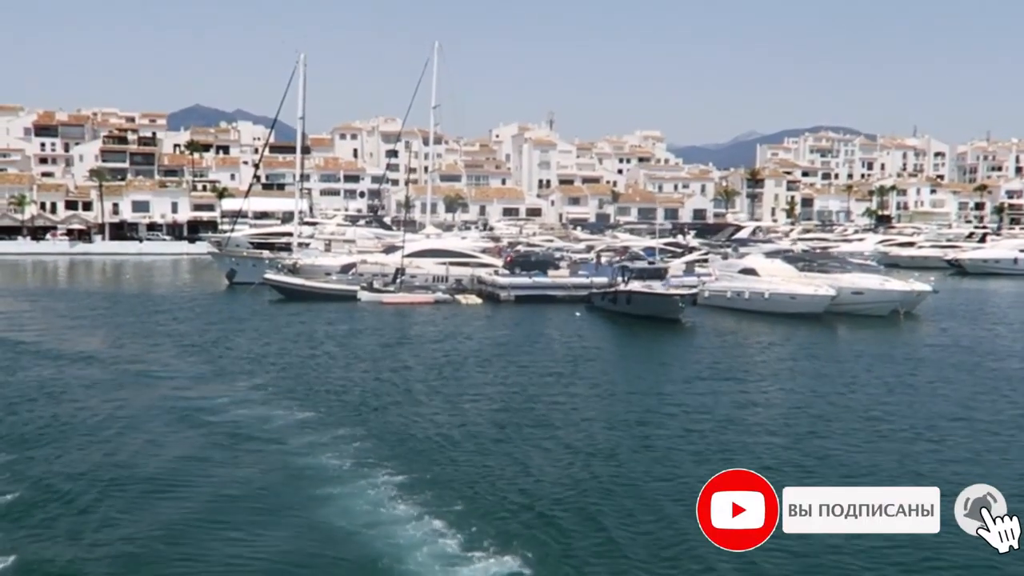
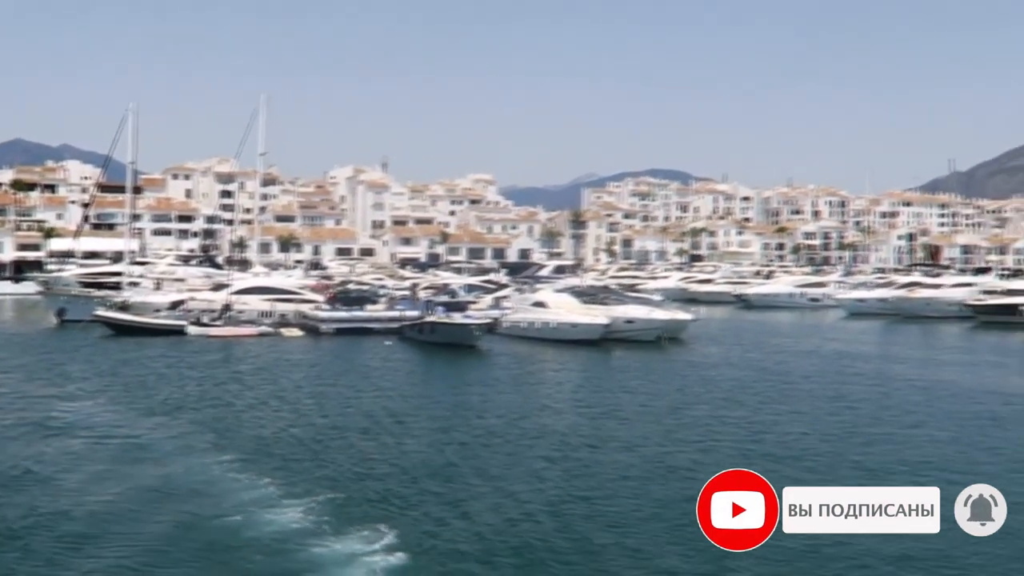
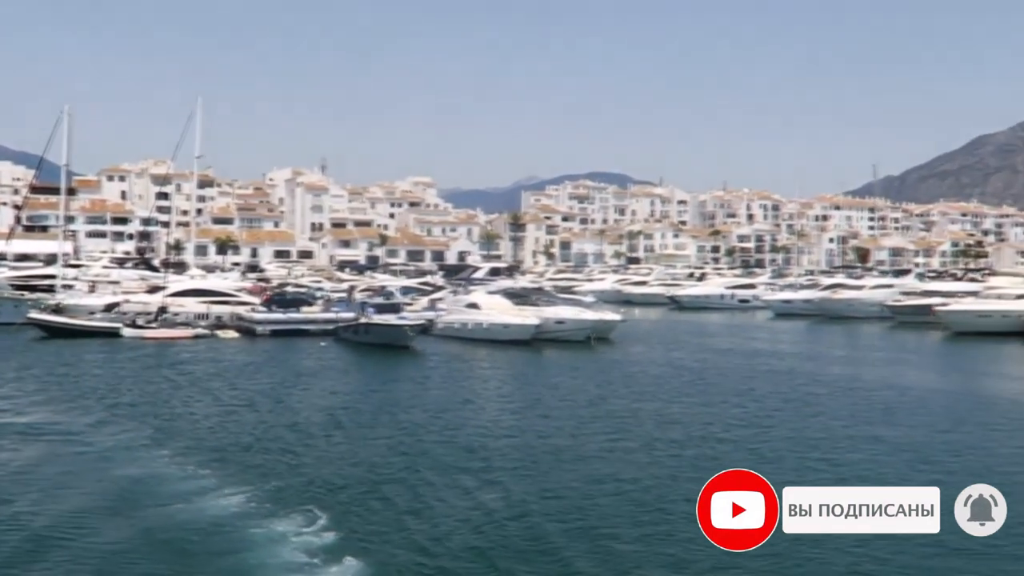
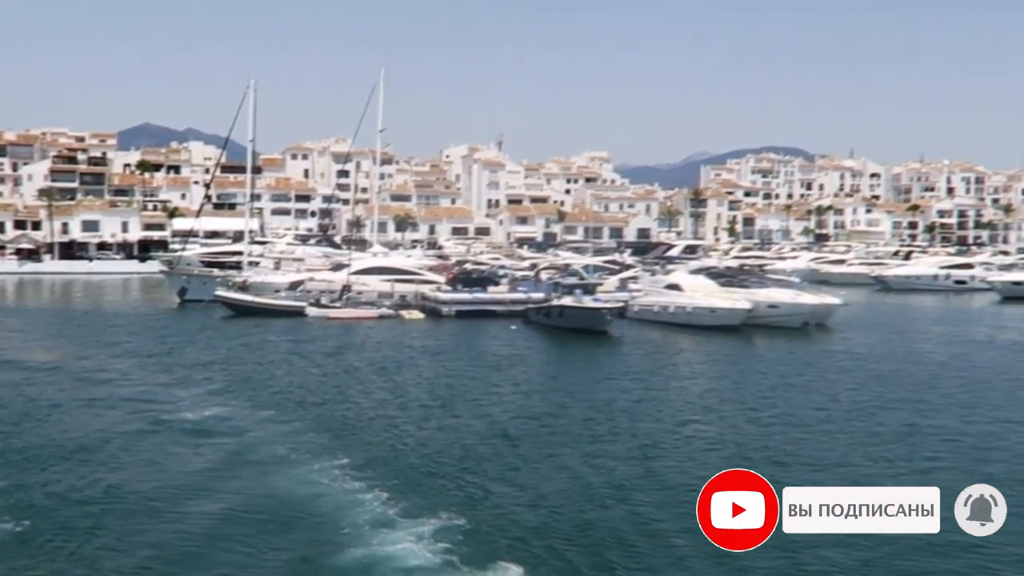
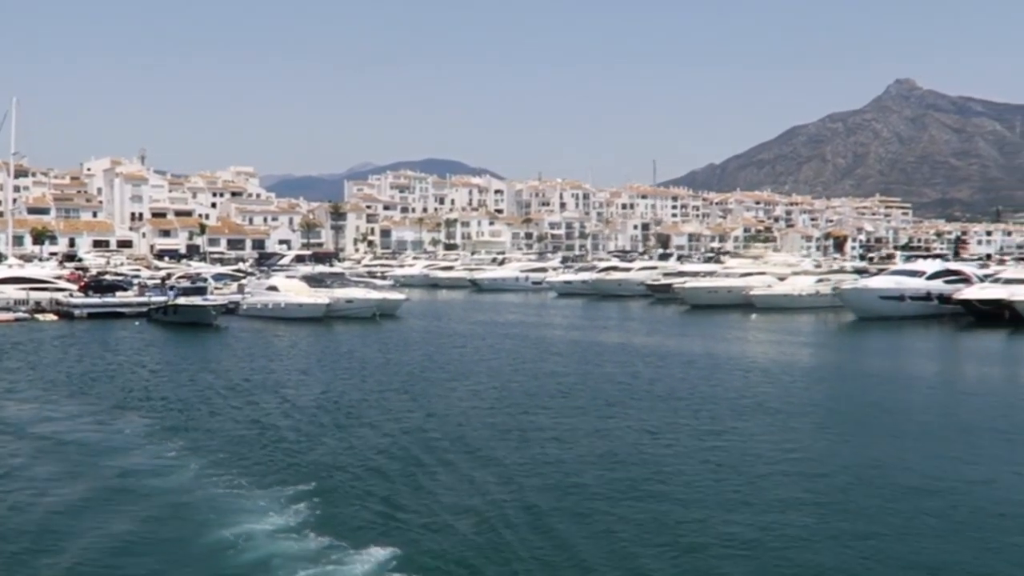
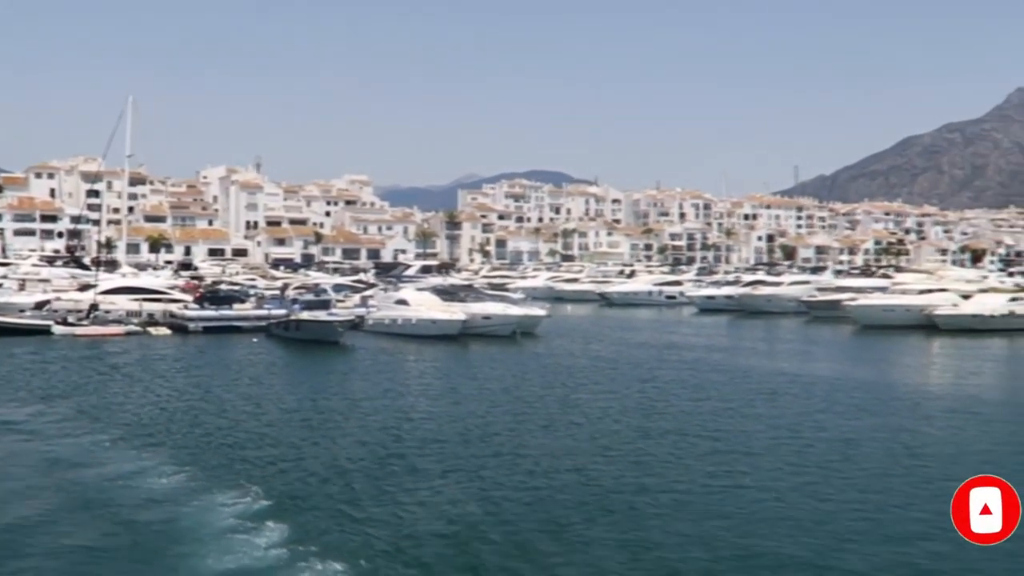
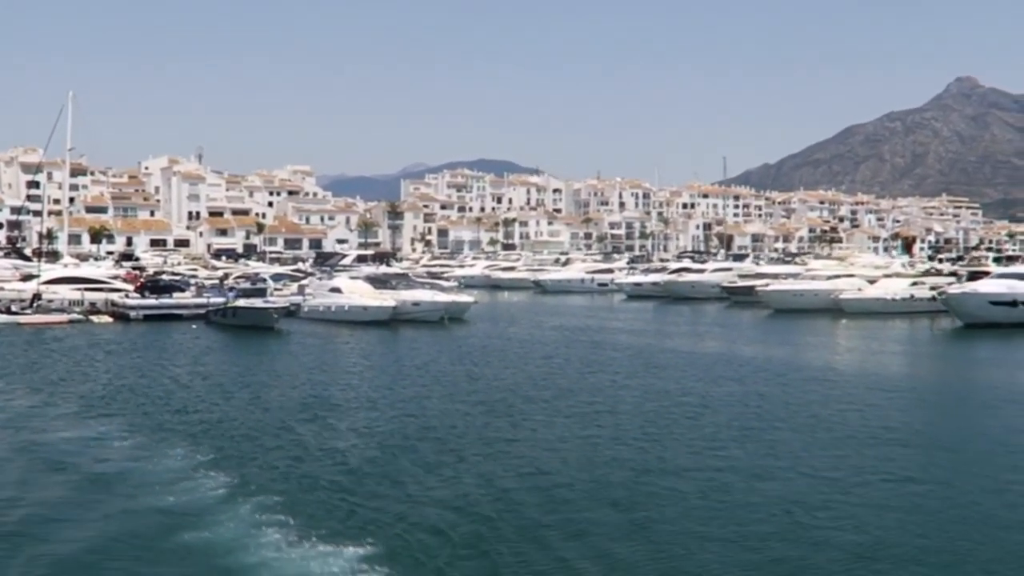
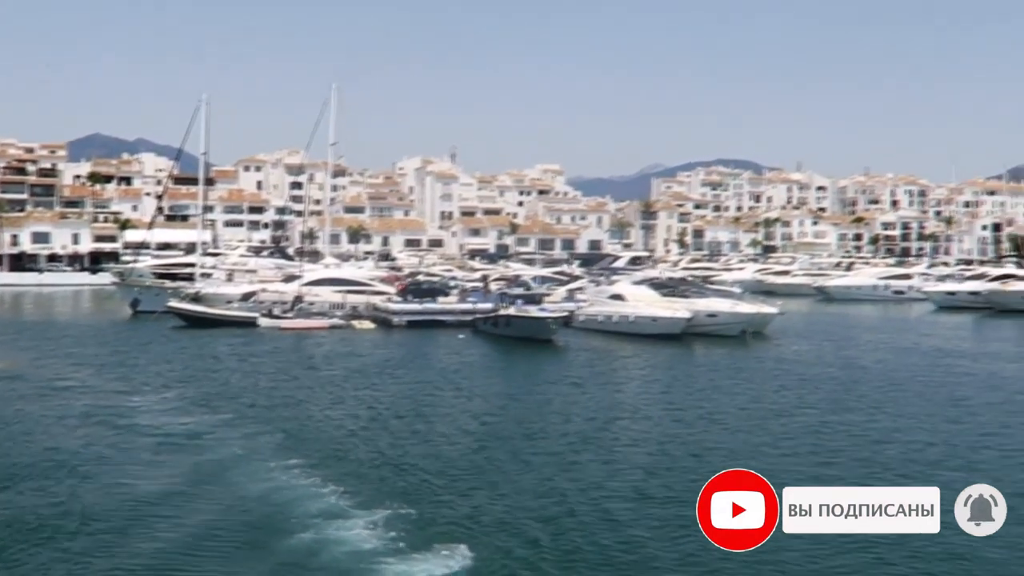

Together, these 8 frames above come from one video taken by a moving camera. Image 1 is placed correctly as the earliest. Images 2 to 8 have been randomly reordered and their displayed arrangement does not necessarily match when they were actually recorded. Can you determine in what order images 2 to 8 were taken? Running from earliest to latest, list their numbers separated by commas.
4, 8, 2, 3, 6, 7, 5
